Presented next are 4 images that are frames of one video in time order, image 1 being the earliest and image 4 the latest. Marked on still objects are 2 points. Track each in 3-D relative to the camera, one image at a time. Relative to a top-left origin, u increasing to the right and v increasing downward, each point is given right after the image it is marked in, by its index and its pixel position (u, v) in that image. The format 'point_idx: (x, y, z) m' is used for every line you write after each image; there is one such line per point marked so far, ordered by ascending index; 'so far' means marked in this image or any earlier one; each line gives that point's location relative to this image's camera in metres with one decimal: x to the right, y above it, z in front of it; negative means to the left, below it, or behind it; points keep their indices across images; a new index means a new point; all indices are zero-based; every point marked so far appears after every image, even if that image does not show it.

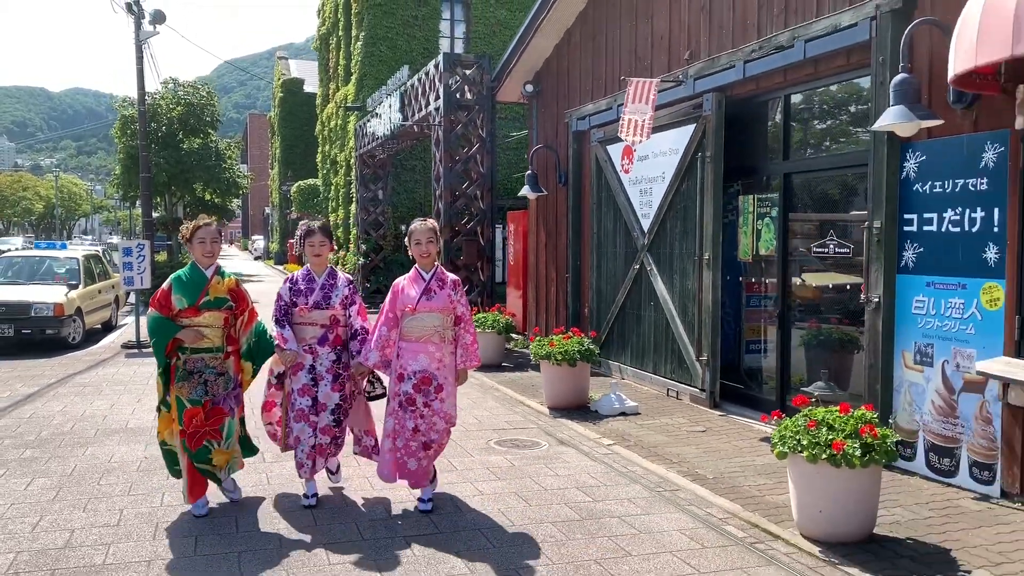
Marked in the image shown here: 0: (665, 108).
0: (+1.4, +1.7, +8.0) m
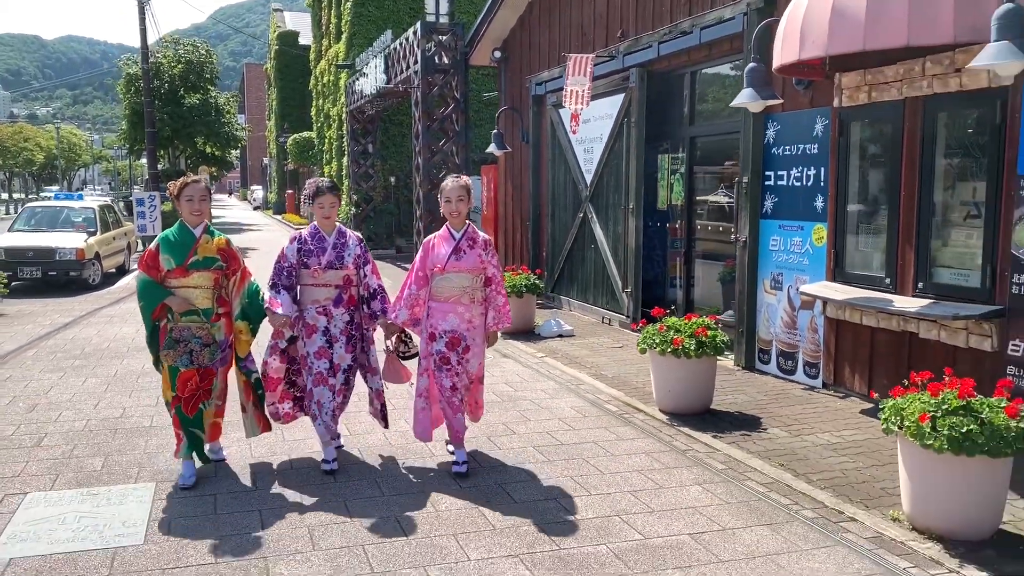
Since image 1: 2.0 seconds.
0: (+1.0, +2.3, +9.4) m
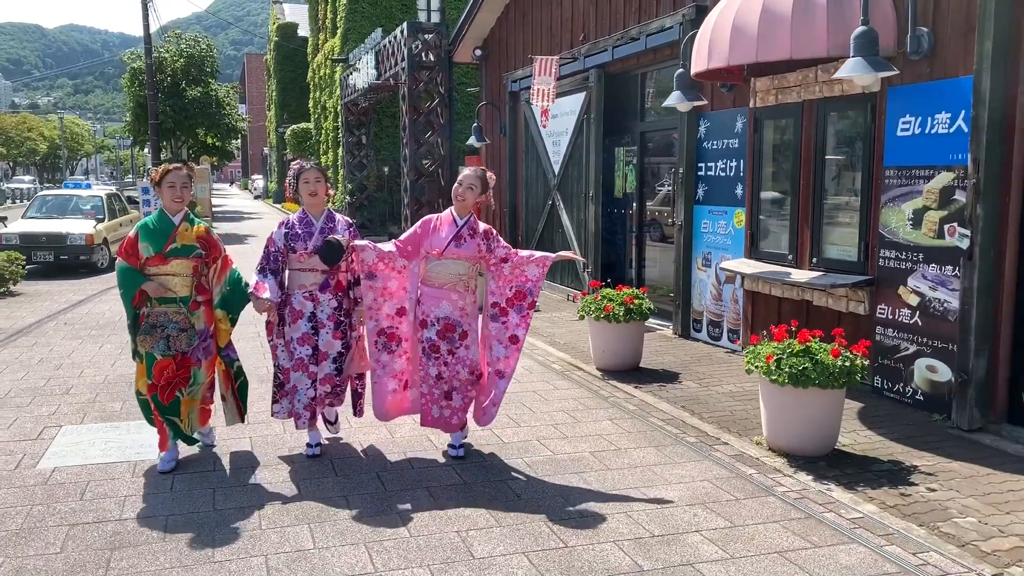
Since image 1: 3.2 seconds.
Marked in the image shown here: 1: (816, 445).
0: (+0.7, +2.5, +10.4) m
1: (+1.6, -0.8, +4.6) m
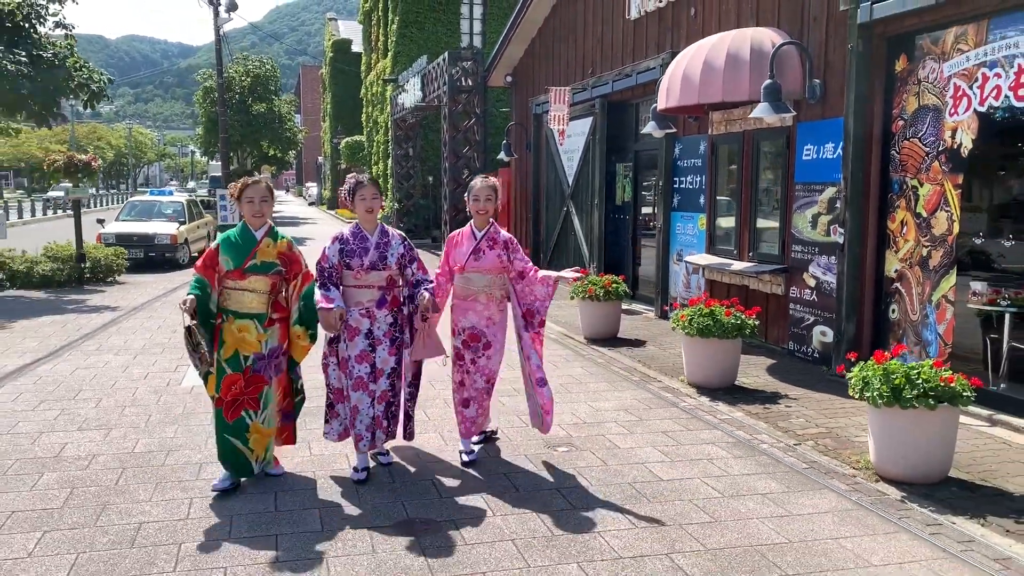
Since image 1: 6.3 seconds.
0: (+0.9, +2.6, +12.3) m
1: (+1.5, -0.7, +6.5) m
